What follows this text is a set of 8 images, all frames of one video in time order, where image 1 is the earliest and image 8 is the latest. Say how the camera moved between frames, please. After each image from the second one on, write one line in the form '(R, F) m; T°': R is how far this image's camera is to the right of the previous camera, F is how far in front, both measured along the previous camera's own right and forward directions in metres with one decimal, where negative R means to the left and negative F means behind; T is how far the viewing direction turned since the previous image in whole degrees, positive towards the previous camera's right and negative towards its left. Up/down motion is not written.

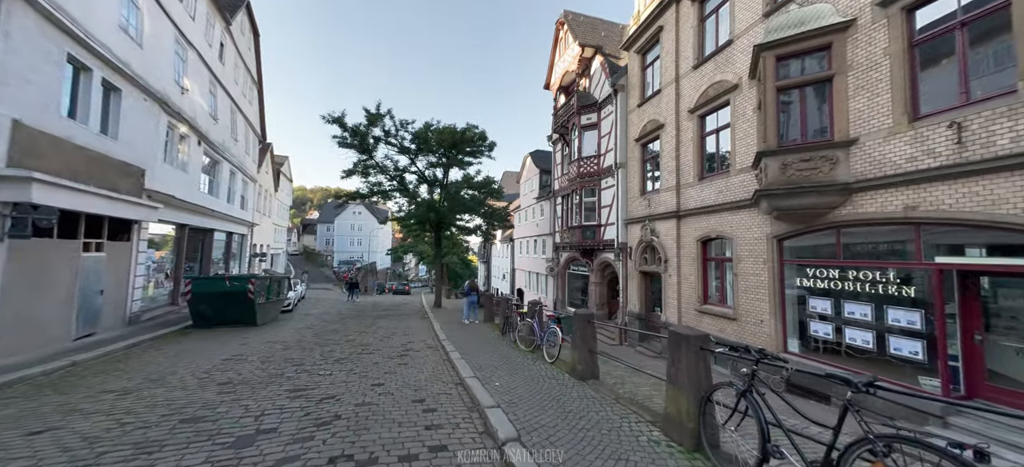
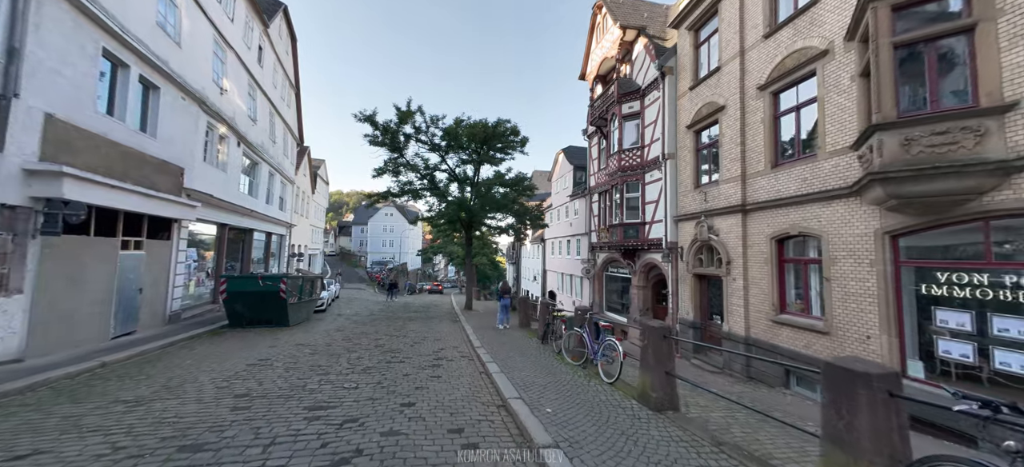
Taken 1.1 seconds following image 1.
(-0.3, +0.8) m; -4°
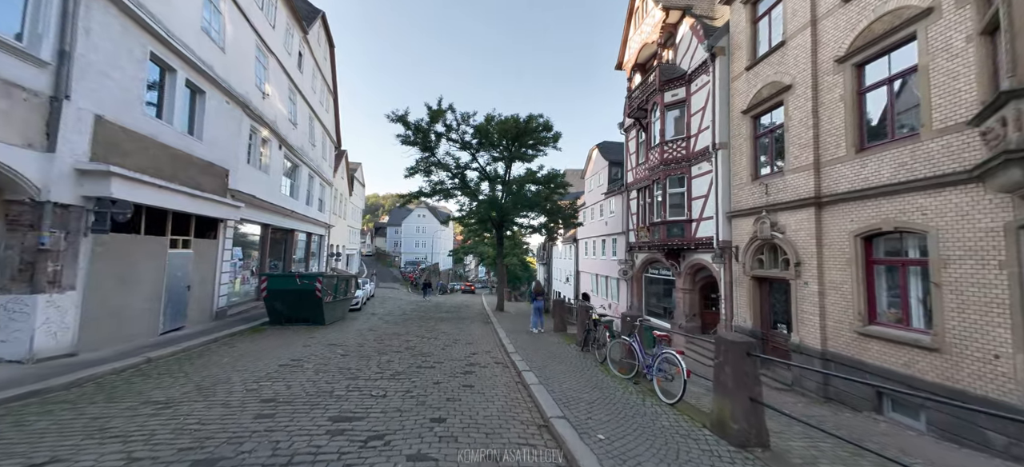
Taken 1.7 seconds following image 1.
(-0.1, +0.5) m; -5°
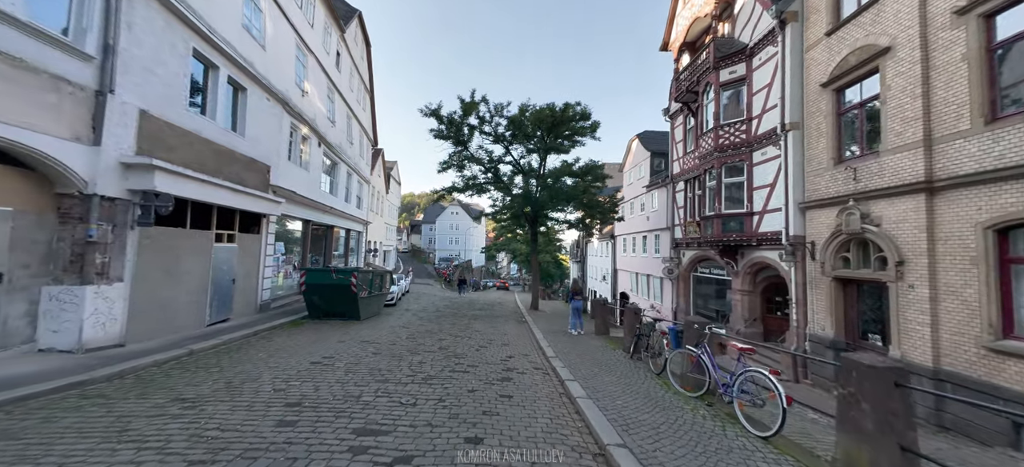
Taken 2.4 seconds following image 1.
(-0.1, +0.6) m; -5°
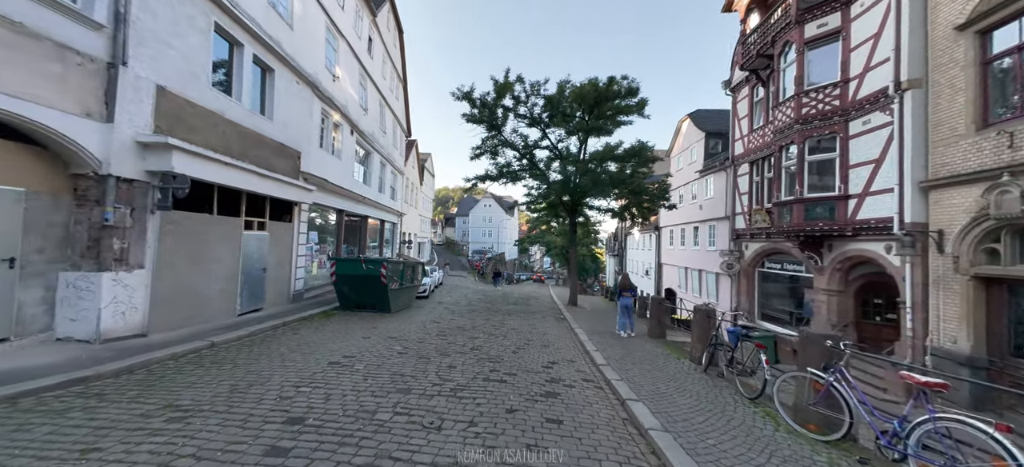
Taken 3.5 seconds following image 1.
(-0.2, +1.0) m; -5°
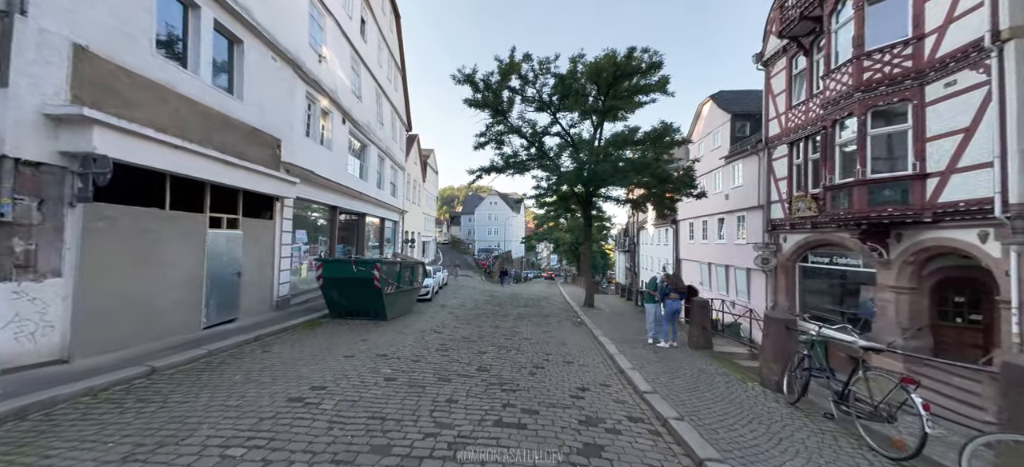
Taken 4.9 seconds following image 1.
(-0.1, +1.5) m; -1°
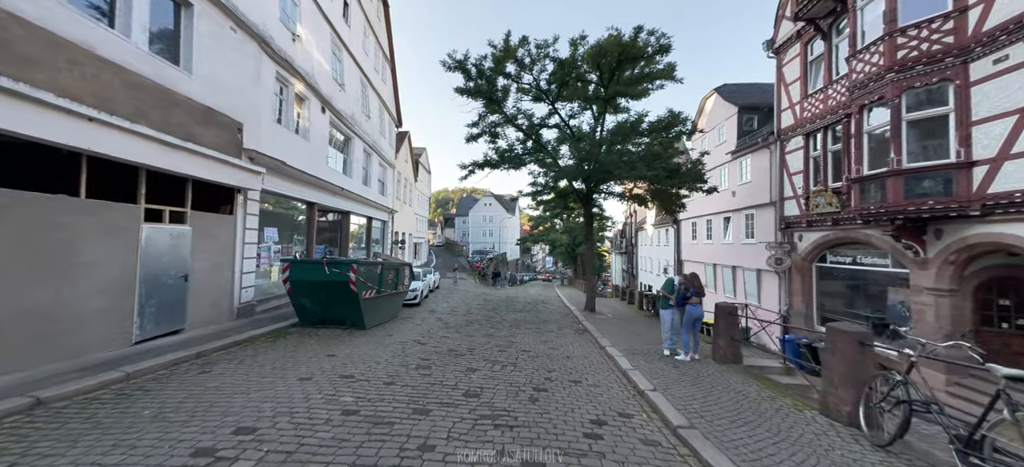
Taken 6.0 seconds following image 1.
(0.0, +1.2) m; +1°
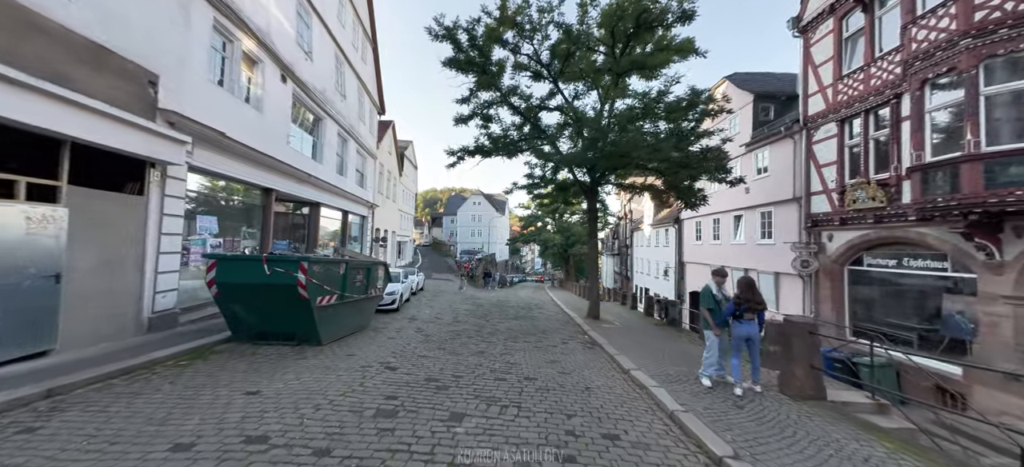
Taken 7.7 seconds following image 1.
(-0.2, +1.8) m; +2°
